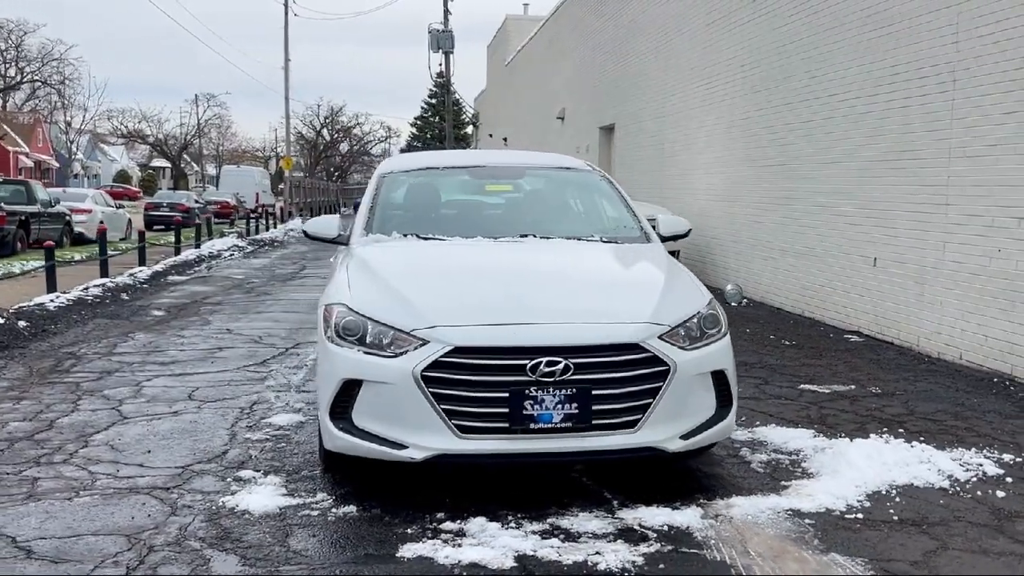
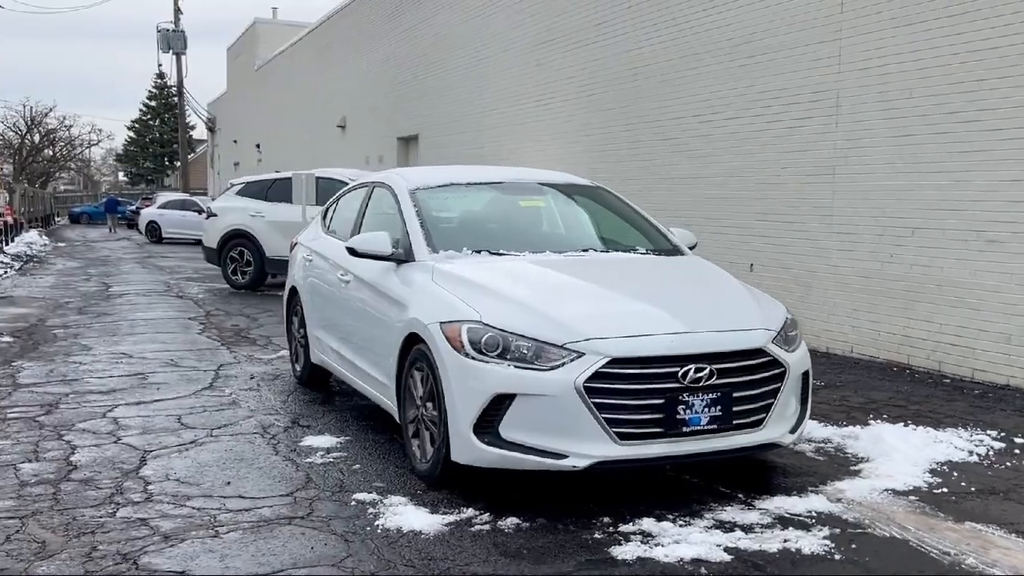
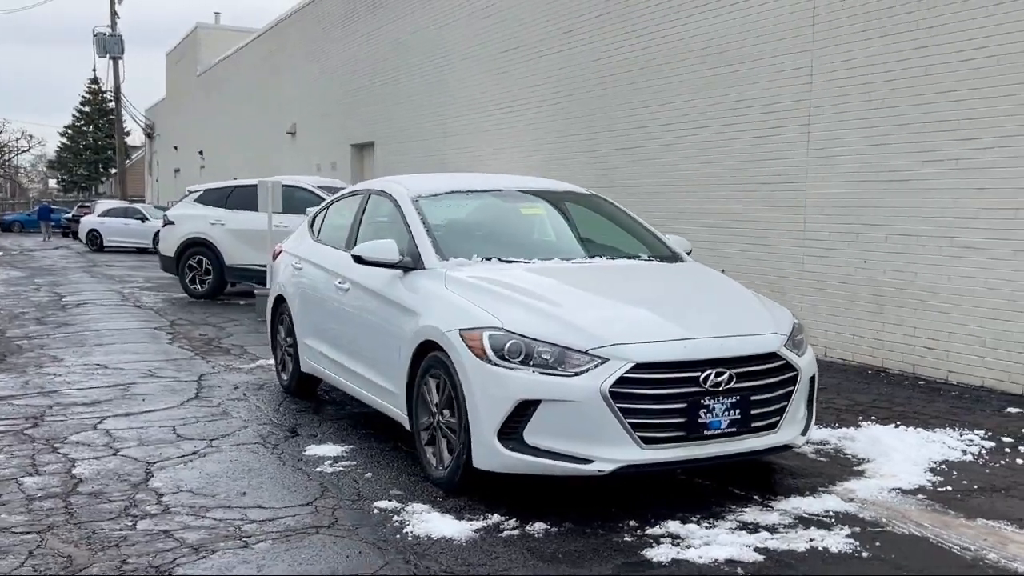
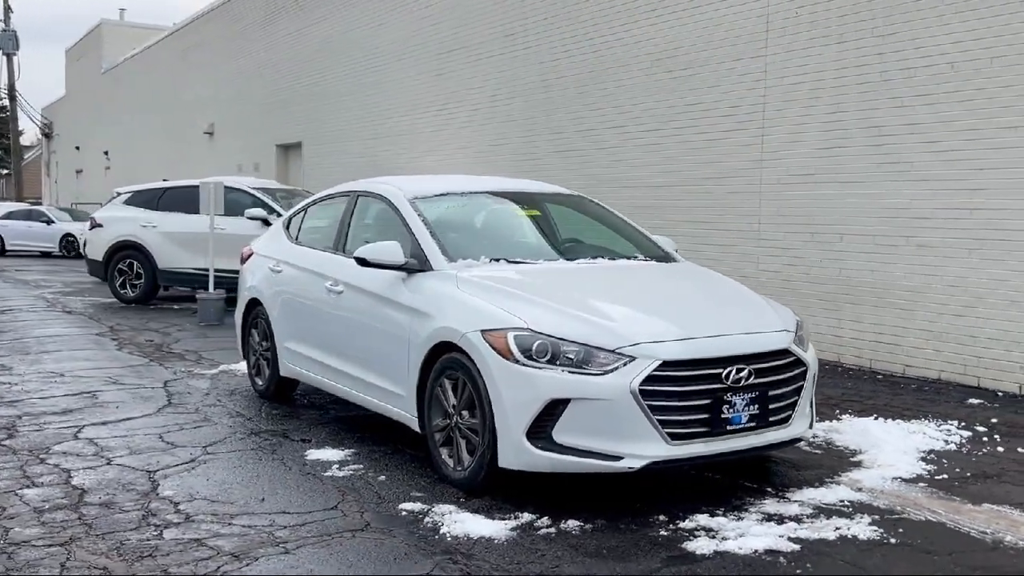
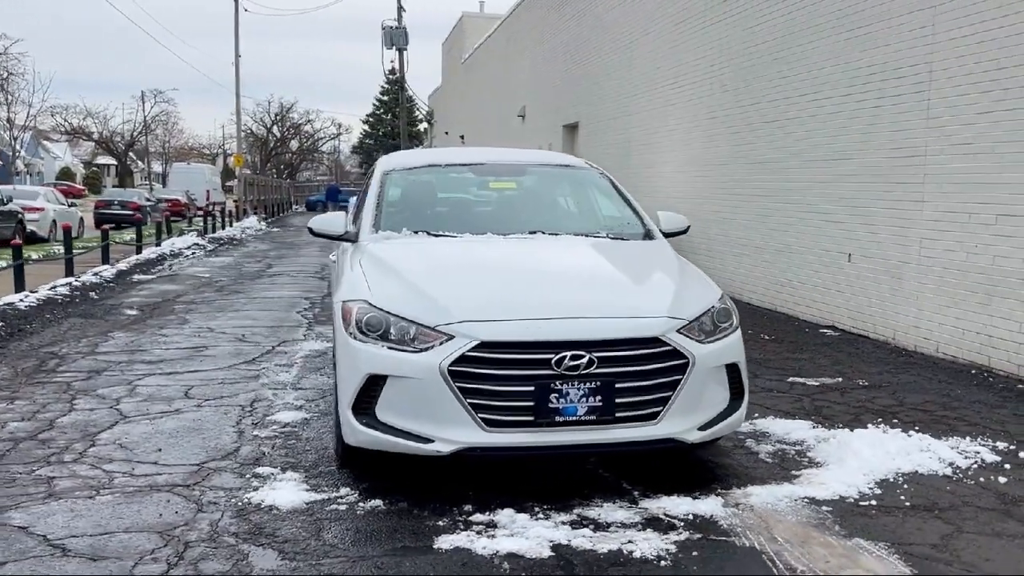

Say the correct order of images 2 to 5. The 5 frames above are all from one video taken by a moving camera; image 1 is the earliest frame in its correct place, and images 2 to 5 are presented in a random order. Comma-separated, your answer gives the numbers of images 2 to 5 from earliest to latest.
5, 2, 3, 4
